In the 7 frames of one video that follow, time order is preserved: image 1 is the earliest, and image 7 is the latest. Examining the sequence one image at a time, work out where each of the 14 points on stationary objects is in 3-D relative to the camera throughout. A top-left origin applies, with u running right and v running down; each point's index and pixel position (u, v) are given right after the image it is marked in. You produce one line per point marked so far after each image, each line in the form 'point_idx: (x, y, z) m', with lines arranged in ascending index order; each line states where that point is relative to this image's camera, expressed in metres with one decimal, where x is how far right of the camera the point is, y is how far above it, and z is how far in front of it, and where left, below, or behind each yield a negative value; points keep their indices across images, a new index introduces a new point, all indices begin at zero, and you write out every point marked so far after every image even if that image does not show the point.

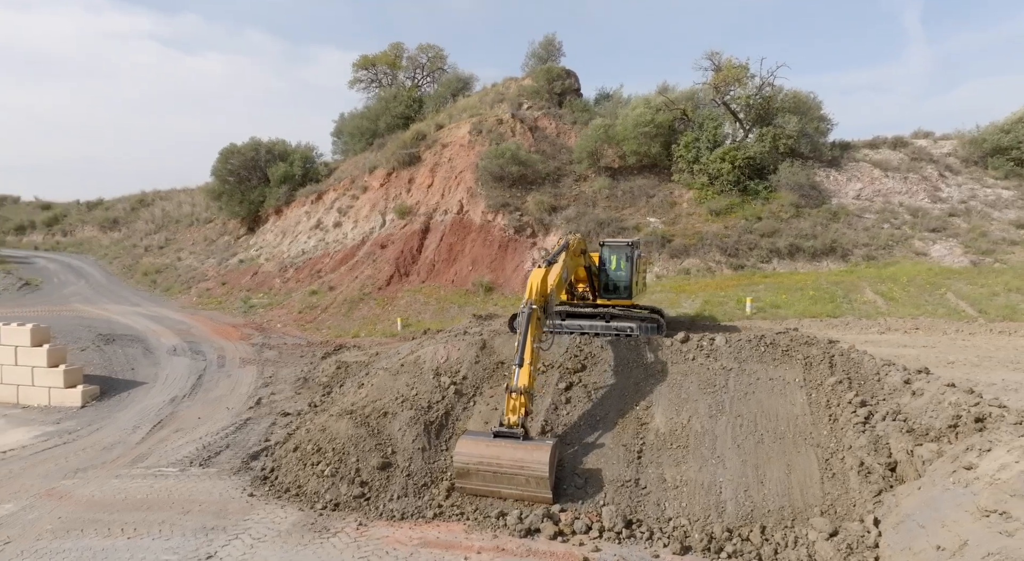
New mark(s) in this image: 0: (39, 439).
0: (-8.7, -2.9, +11.8) m
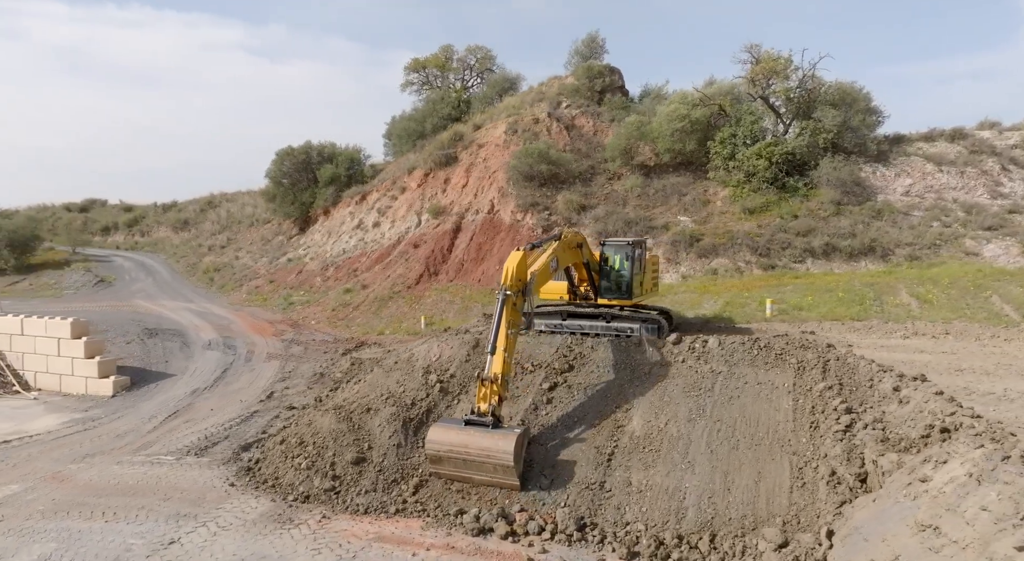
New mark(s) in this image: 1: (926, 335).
0: (-8.7, -2.8, +12.6) m
1: (+7.9, -1.0, +12.1) m
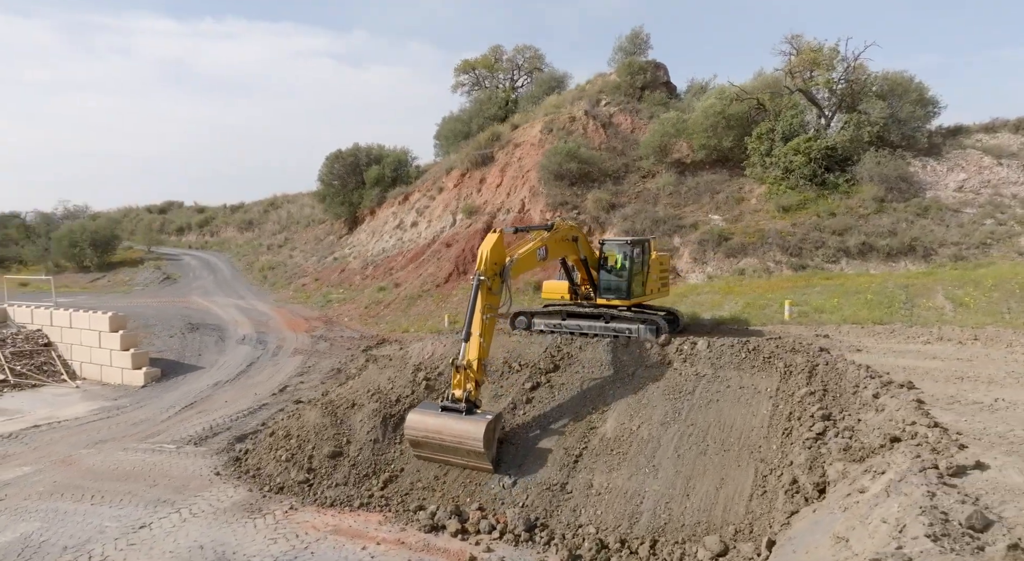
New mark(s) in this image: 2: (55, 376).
0: (-8.7, -2.8, +13.4) m
1: (+7.8, -1.1, +11.3) m
2: (-12.3, -2.6, +17.3) m
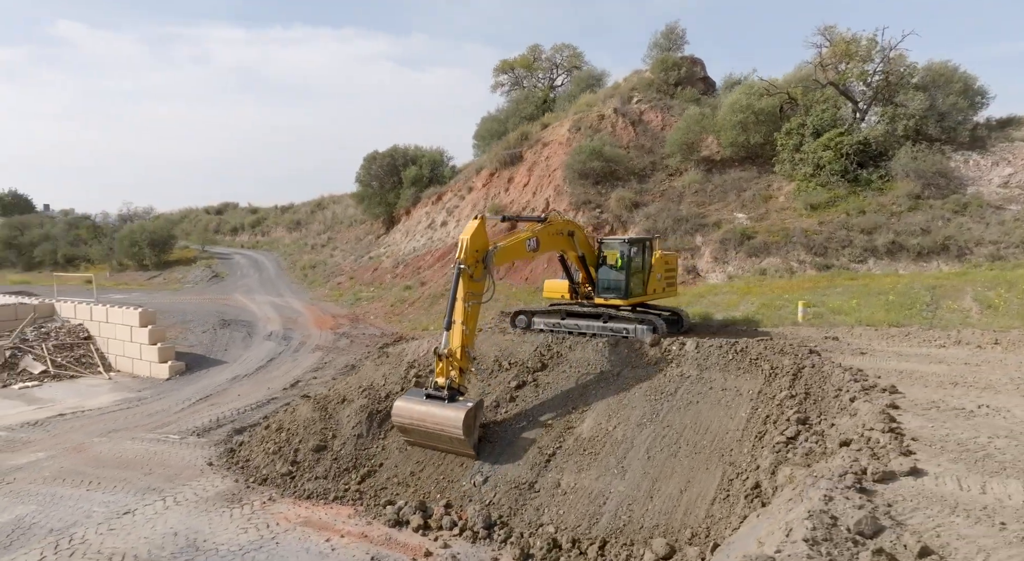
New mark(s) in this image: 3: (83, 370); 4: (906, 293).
0: (-8.6, -2.7, +14.0) m
1: (+7.7, -1.1, +10.8) m
2: (-12.0, -2.5, +18.3) m
3: (-12.0, -2.5, +18.0) m
4: (+8.8, -0.3, +14.3) m
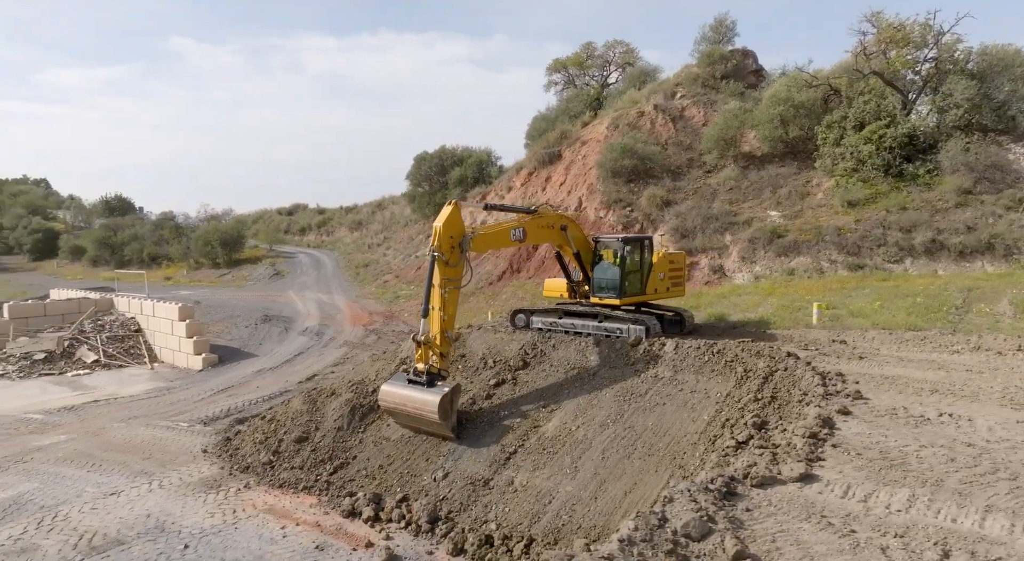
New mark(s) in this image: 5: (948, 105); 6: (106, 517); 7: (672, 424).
0: (-8.5, -2.6, +14.9) m
1: (+7.4, -1.1, +10.0) m
2: (-11.3, -2.4, +19.5) m
3: (-11.4, -2.4, +19.2) m
4: (+8.9, -0.3, +13.4) m
5: (+13.4, +5.3, +19.7) m
6: (-4.8, -2.8, +7.6) m
7: (+1.9, -1.7, +7.6) m
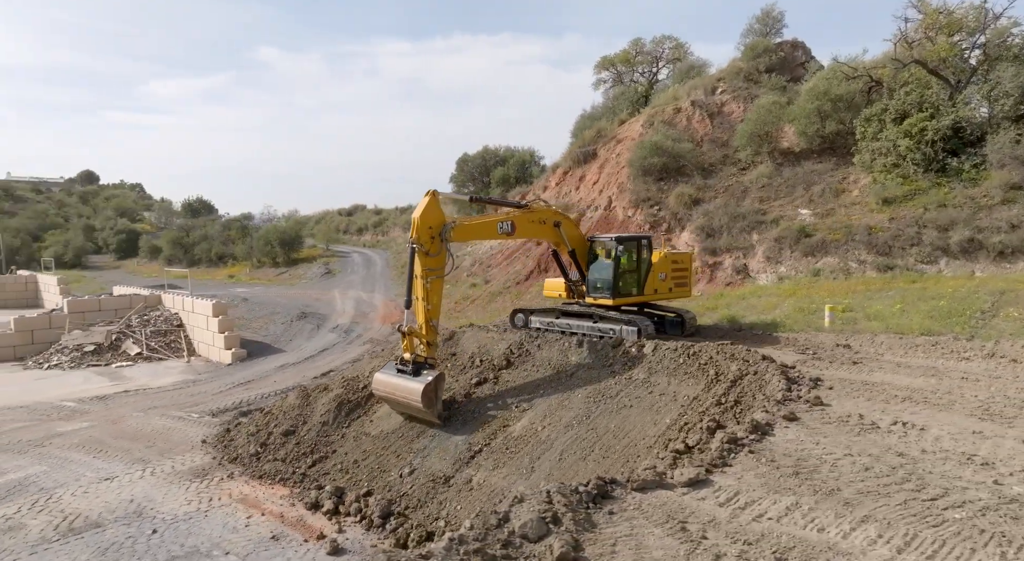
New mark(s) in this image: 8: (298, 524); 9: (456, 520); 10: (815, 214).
0: (-8.2, -2.6, +15.7) m
1: (+7.2, -1.1, +9.4) m
2: (-10.7, -2.3, +20.5) m
3: (-10.8, -2.3, +20.3) m
4: (+8.9, -0.3, +12.6) m
5: (+14.0, +5.3, +18.4) m
6: (-5.2, -2.8, +8.1) m
7: (+1.4, -1.7, +7.5) m
8: (-2.4, -2.8, +7.3) m
9: (-0.6, -2.6, +6.9) m
10: (+8.8, +1.9, +18.5) m
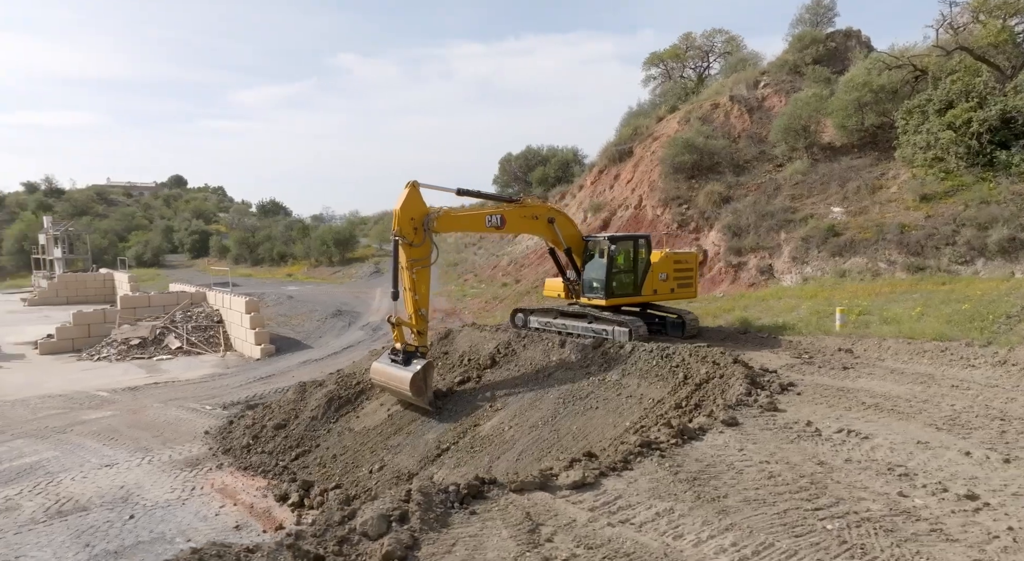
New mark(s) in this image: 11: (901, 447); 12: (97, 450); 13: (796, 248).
0: (-7.9, -2.5, +16.4) m
1: (+6.8, -1.1, +8.7) m
2: (-9.9, -2.2, +21.4) m
3: (-10.0, -2.2, +21.2) m
4: (+8.9, -0.4, +11.8) m
5: (+14.5, +5.2, +17.1) m
6: (-5.6, -2.7, +8.6) m
7: (+0.9, -1.7, +7.4) m
8: (-2.9, -2.7, +7.5) m
9: (-1.1, -2.6, +7.0) m
10: (+9.3, +1.9, +17.7) m
11: (+3.1, -1.3, +5.2) m
12: (-6.5, -2.7, +10.0) m
13: (+7.5, +0.9, +17.0) m
